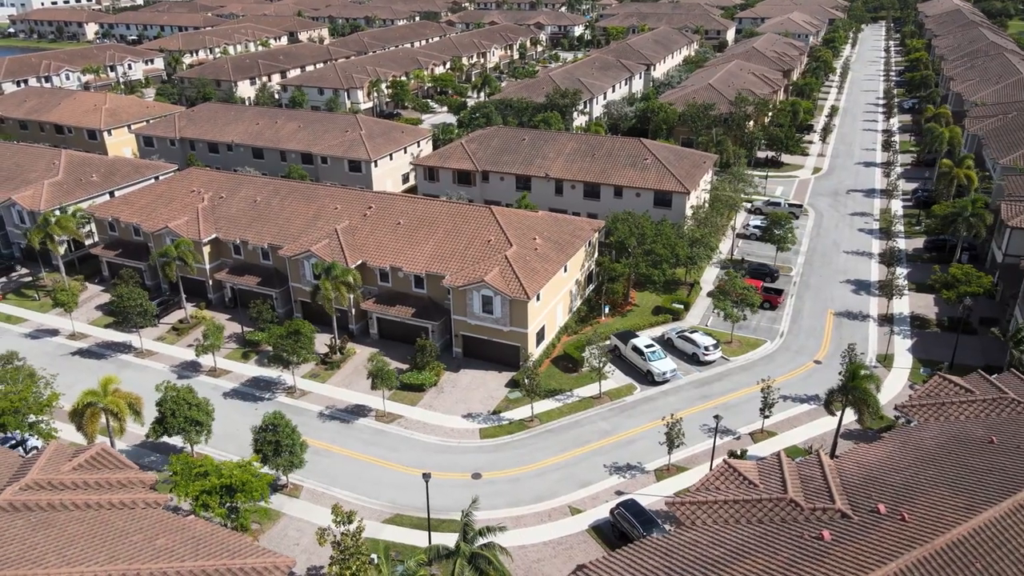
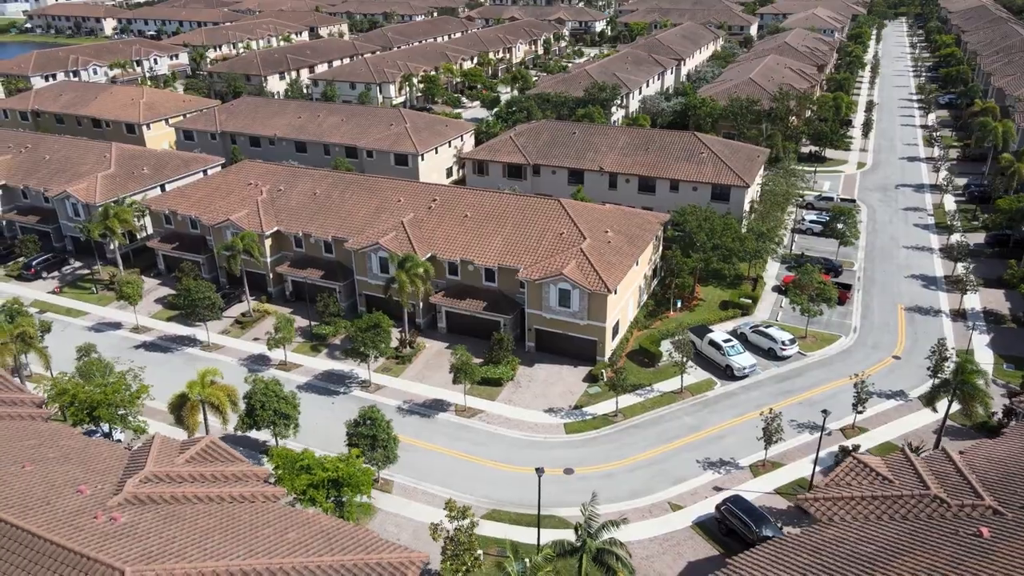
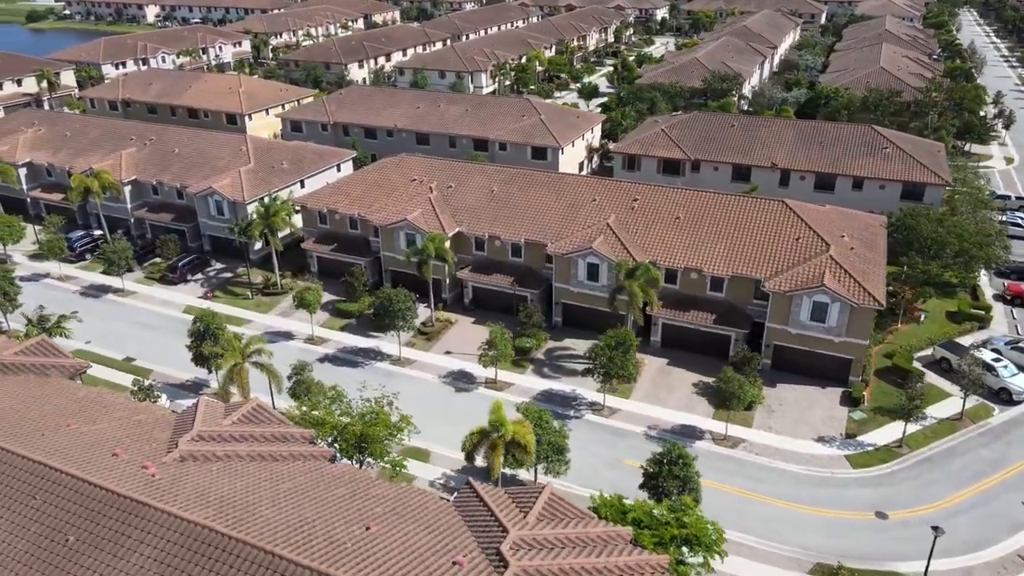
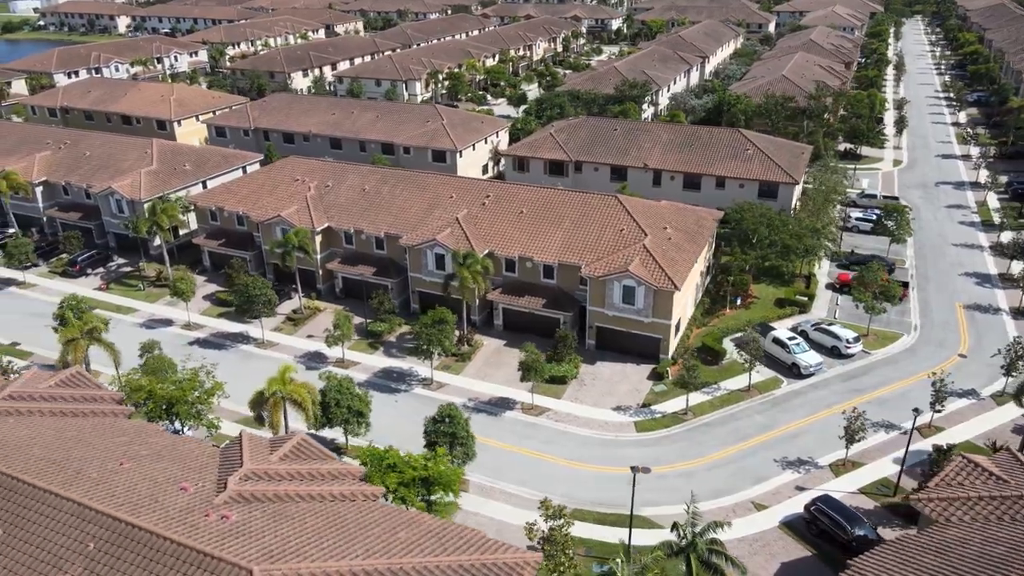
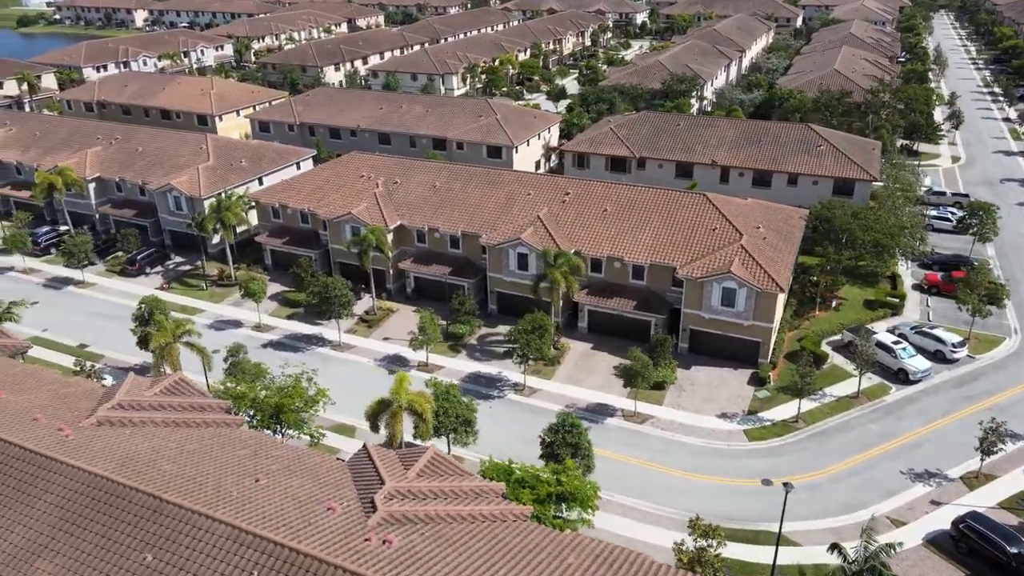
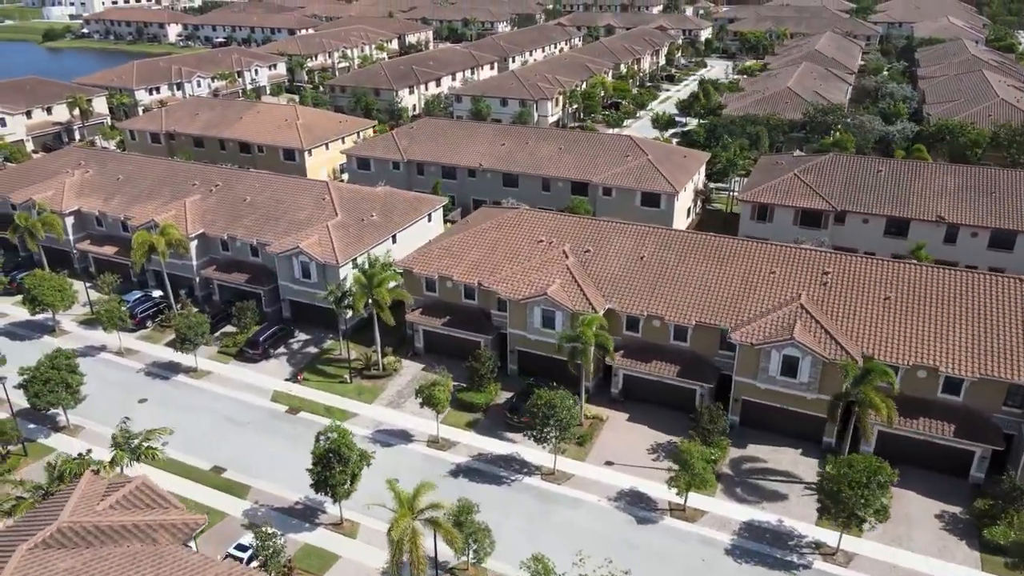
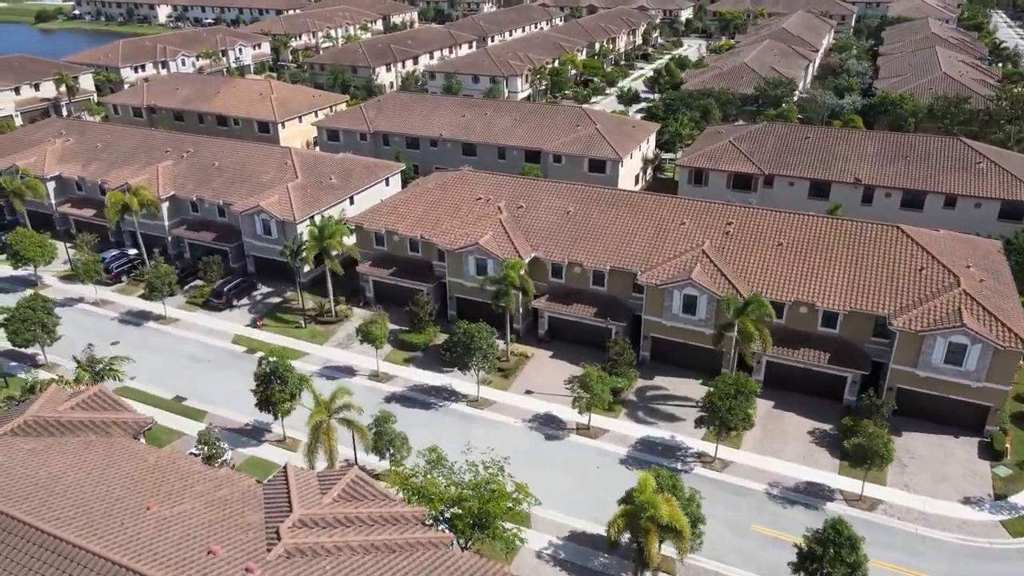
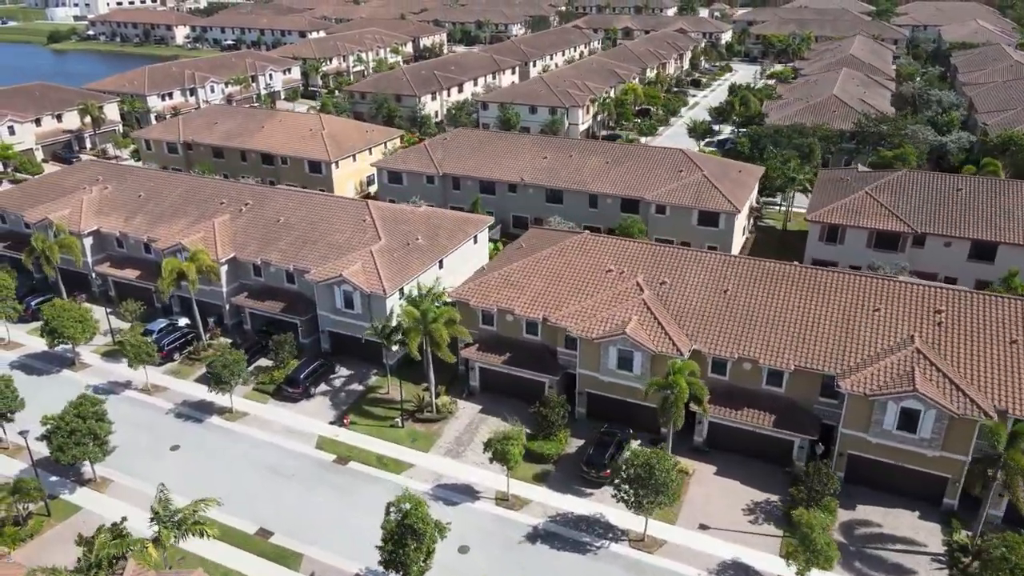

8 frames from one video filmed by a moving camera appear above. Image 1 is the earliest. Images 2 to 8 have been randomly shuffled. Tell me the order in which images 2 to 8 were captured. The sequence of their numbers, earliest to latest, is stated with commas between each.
2, 4, 5, 3, 7, 6, 8
